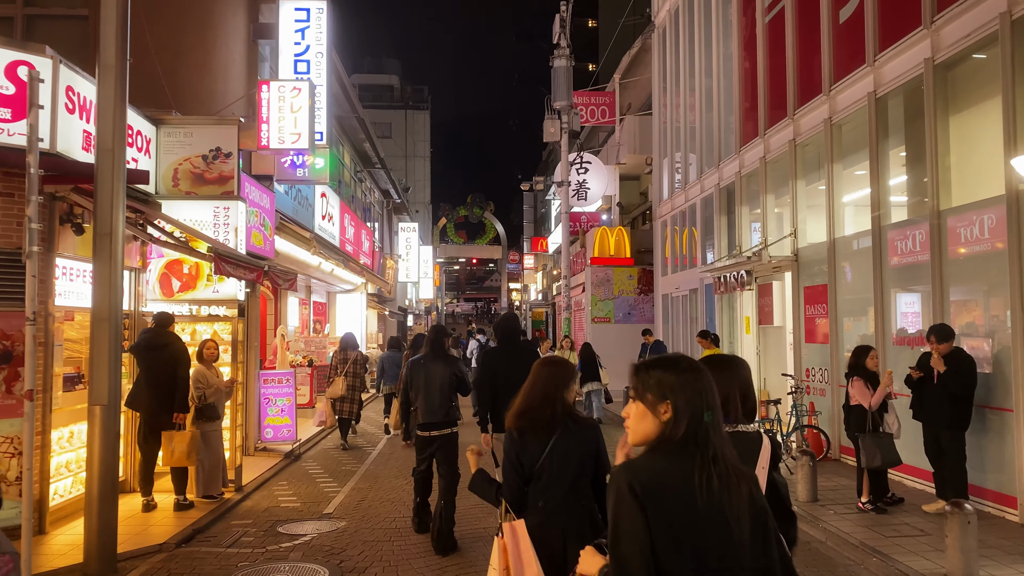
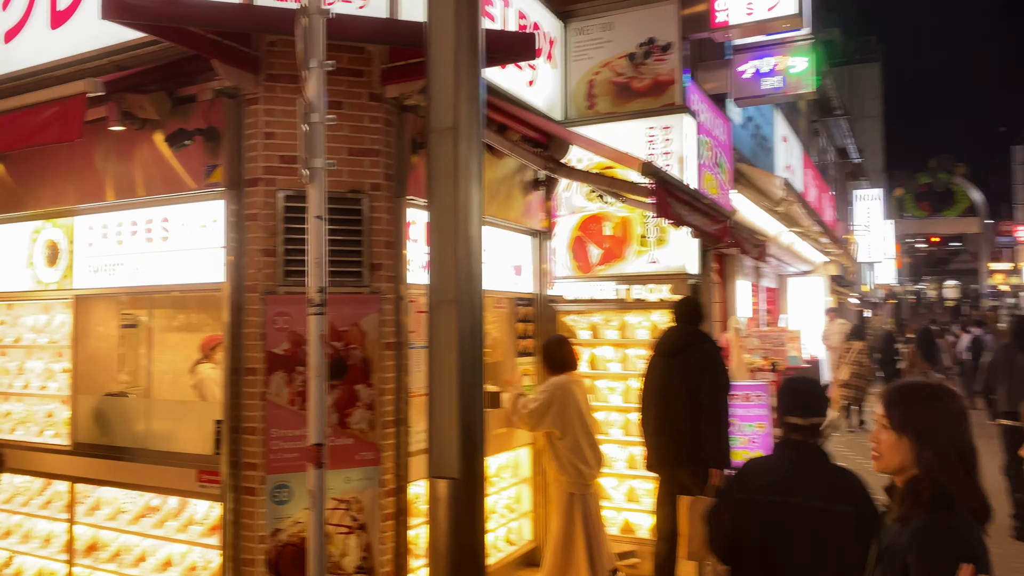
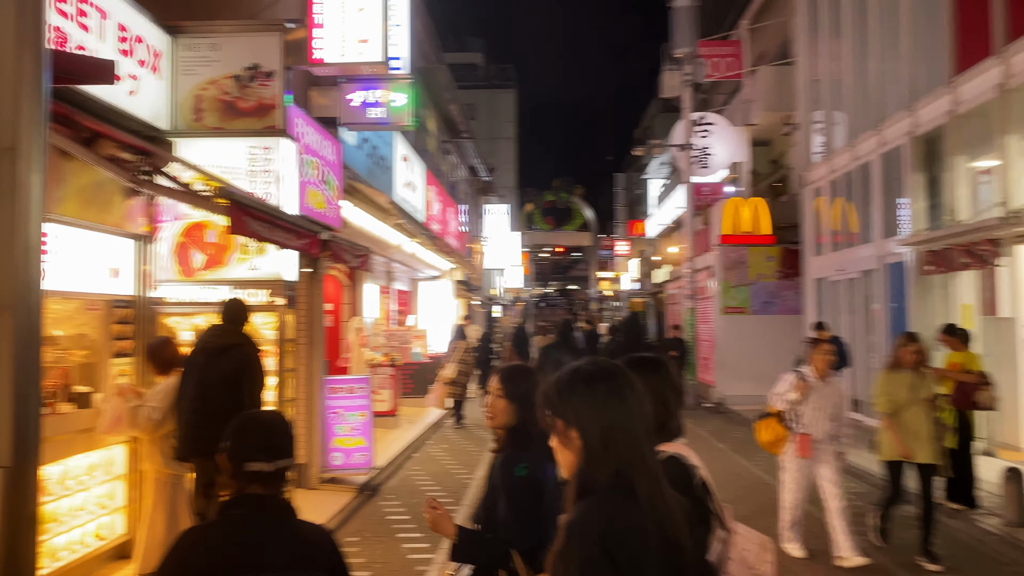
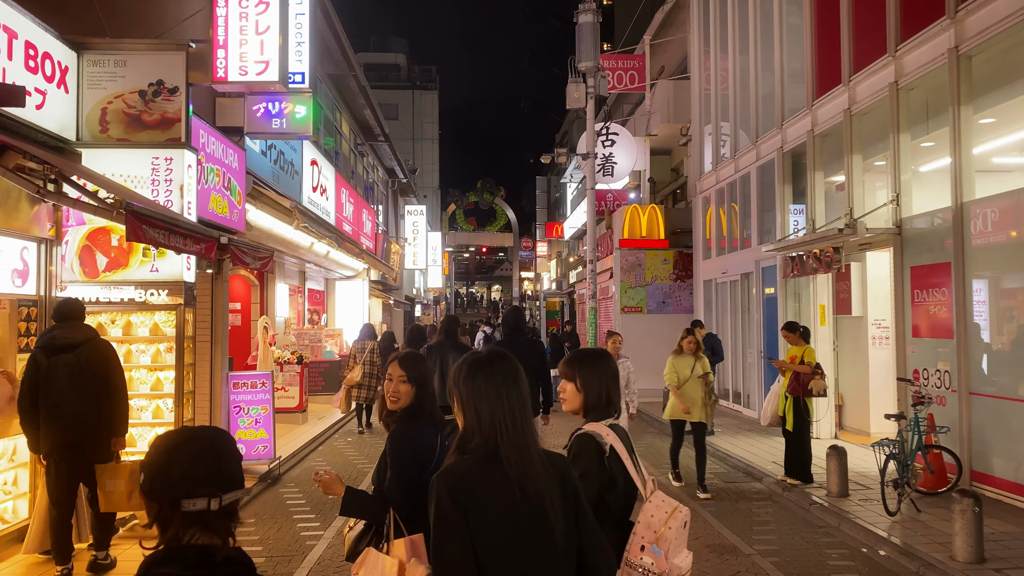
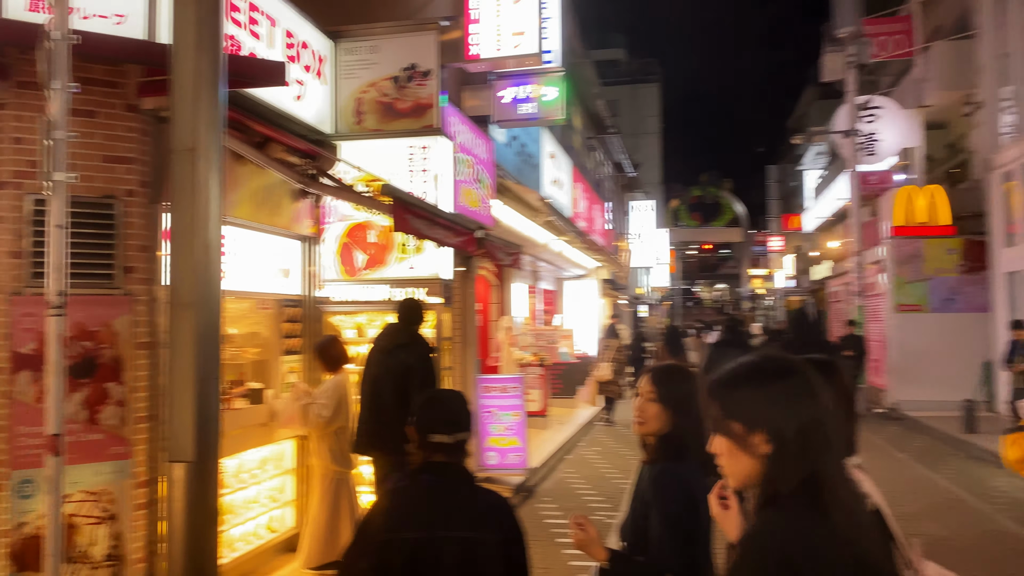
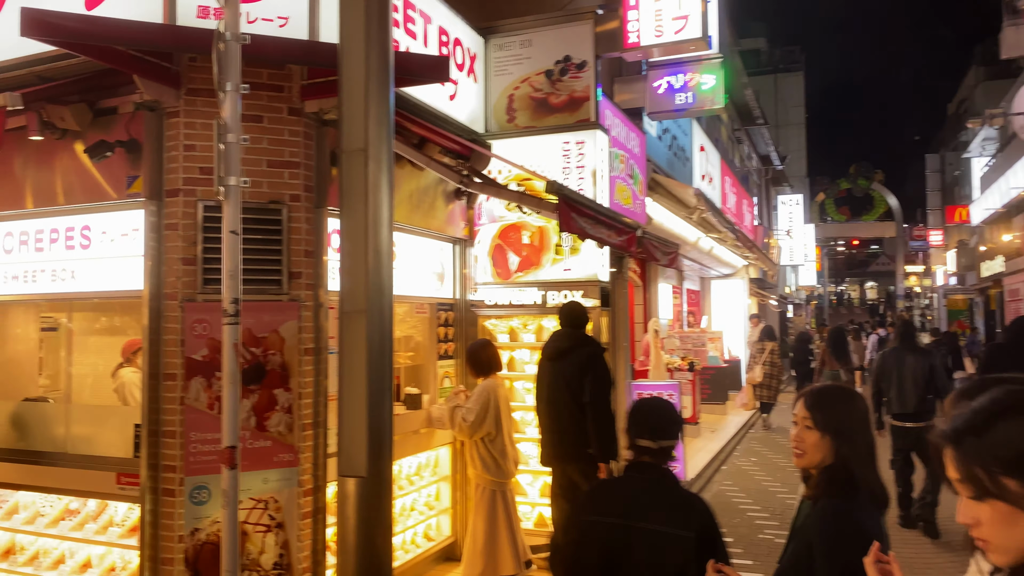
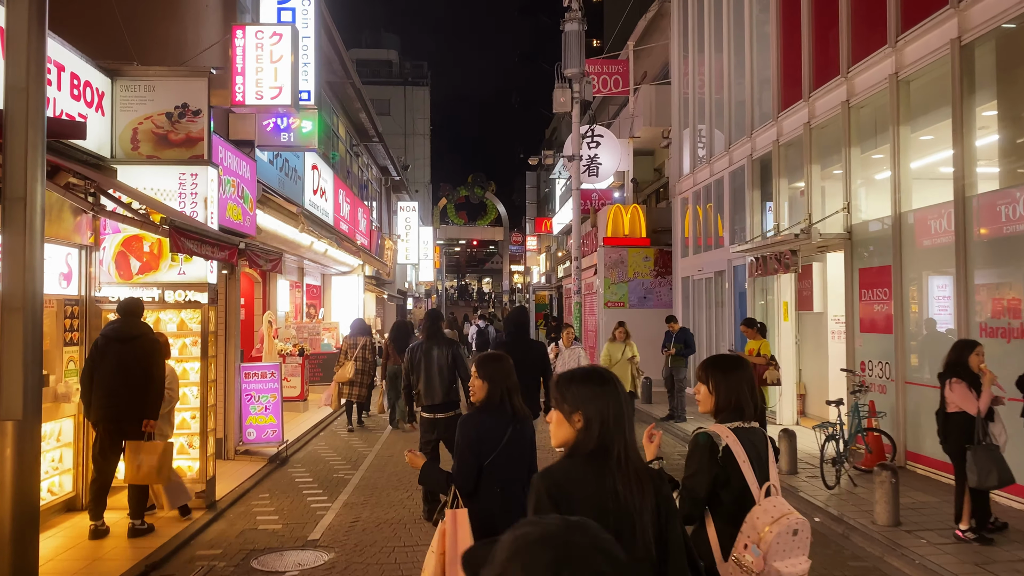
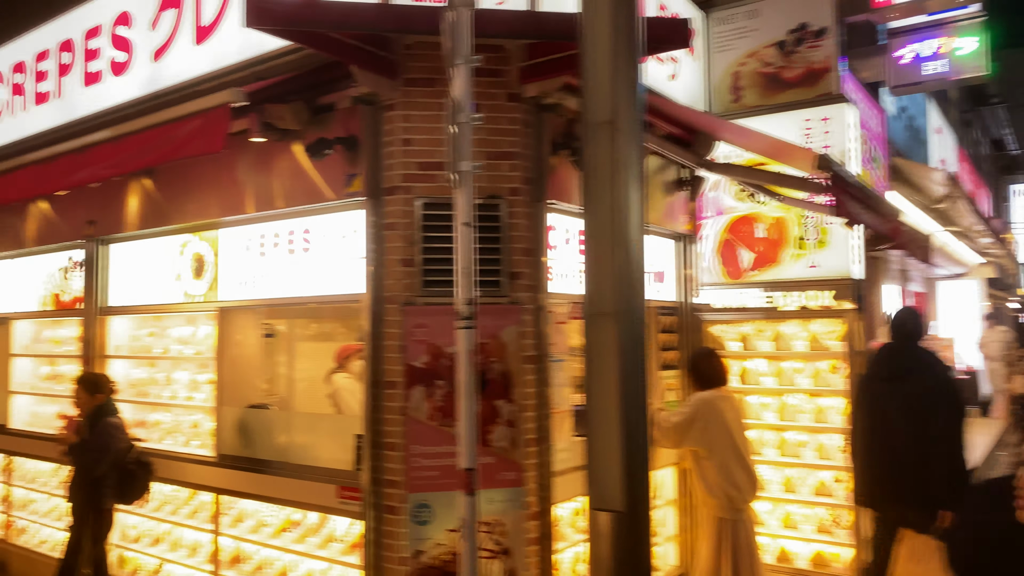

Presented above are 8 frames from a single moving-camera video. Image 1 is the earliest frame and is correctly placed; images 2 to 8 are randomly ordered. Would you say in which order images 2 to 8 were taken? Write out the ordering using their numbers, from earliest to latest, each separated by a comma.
7, 4, 3, 5, 6, 2, 8
